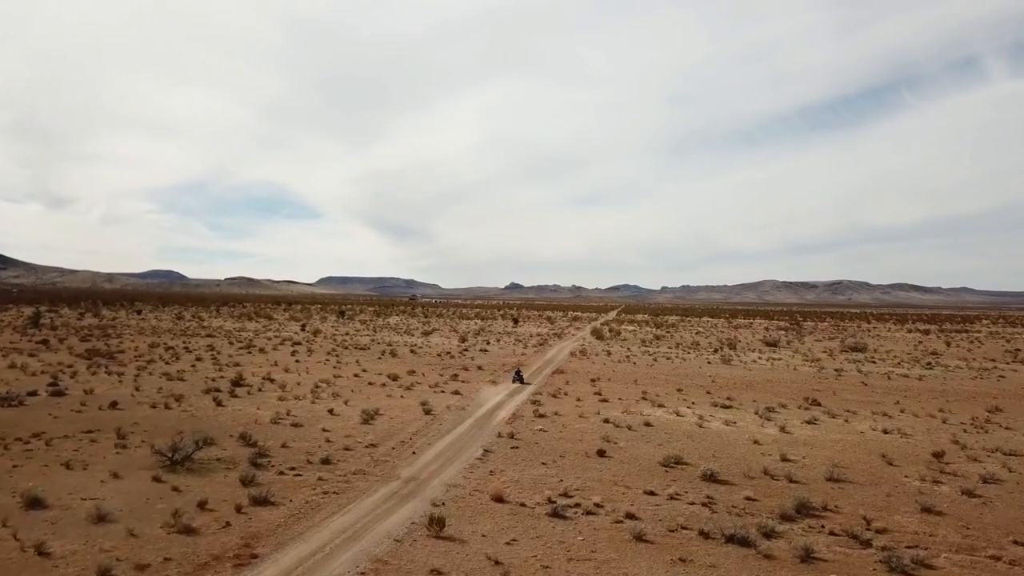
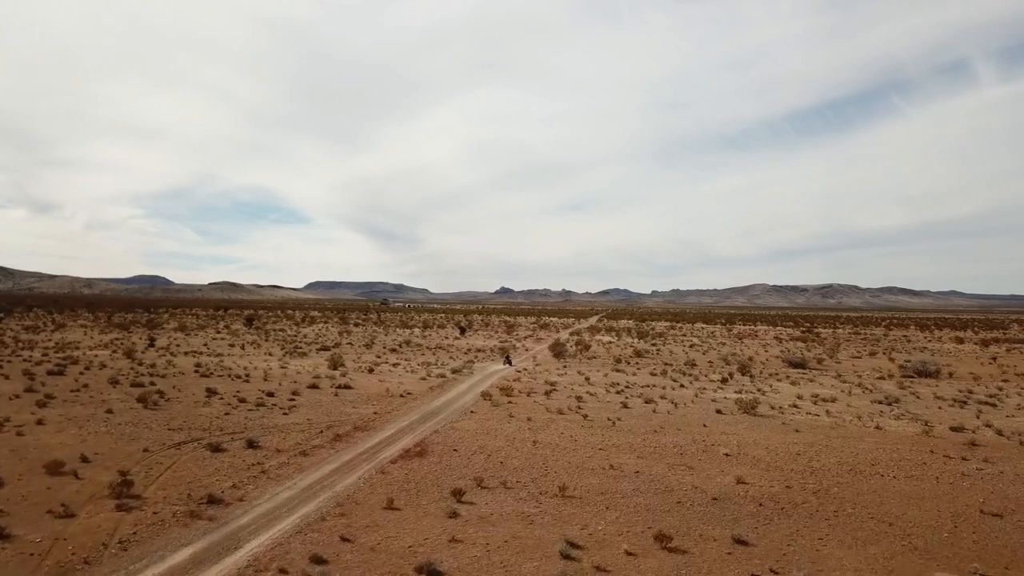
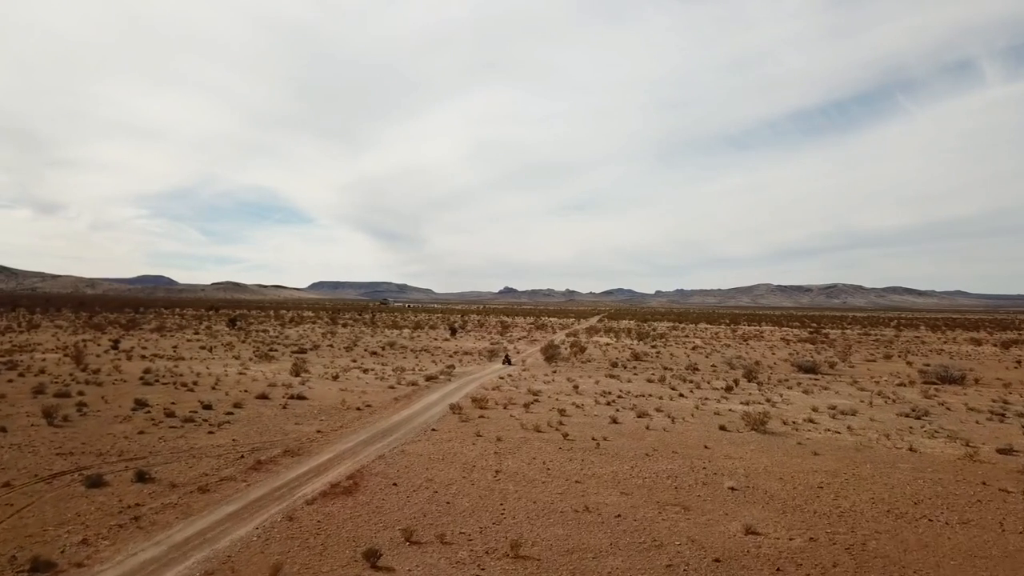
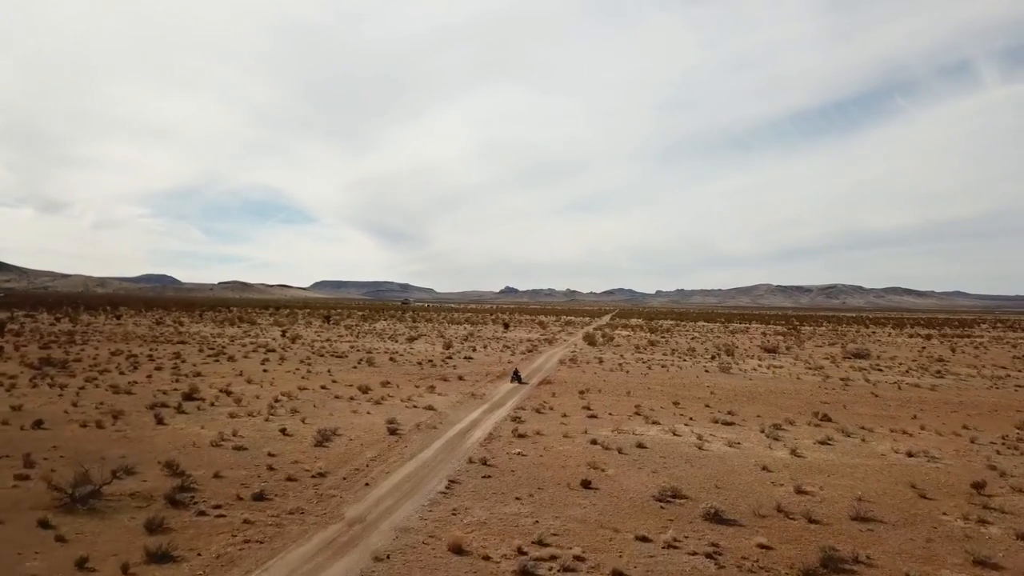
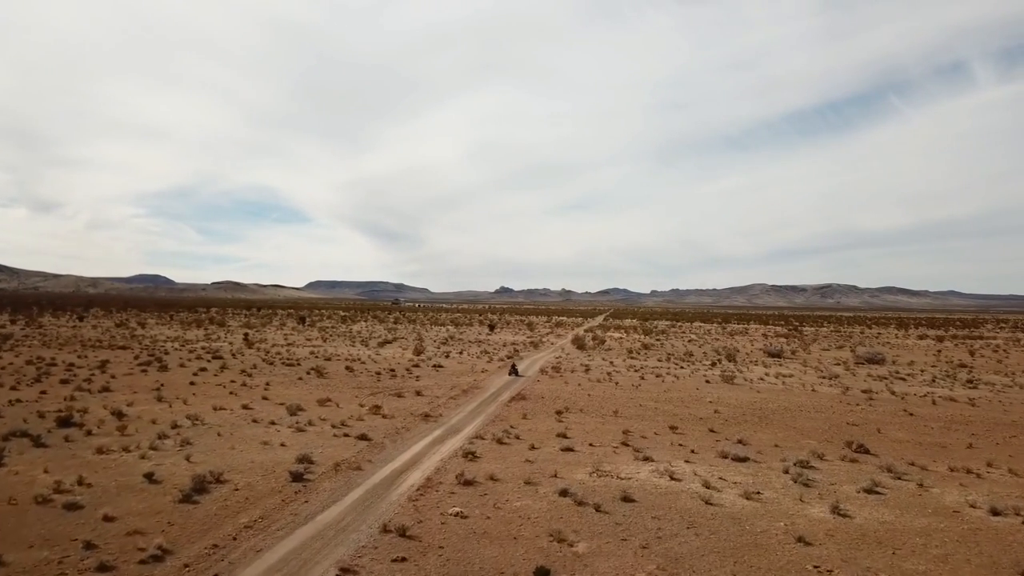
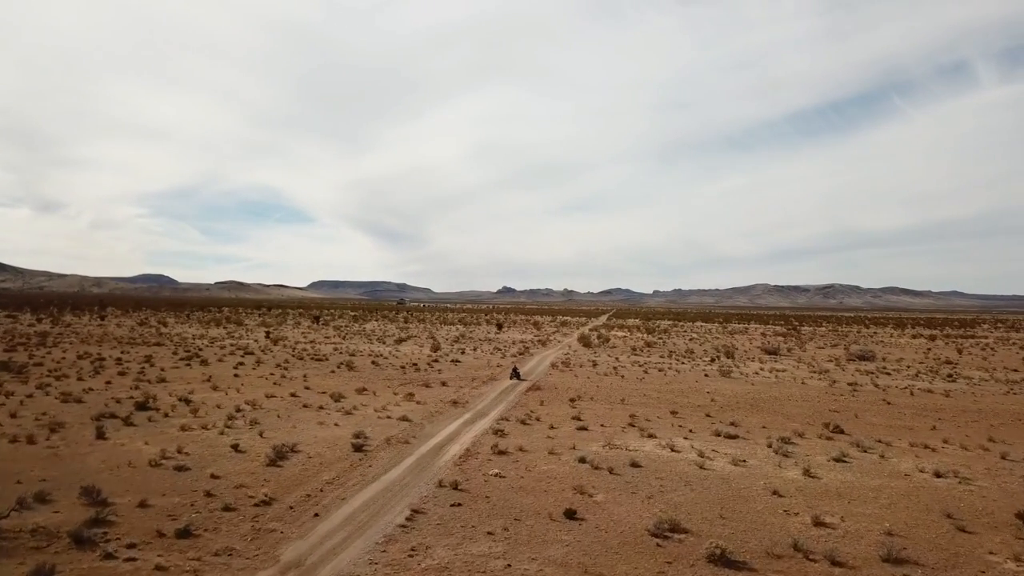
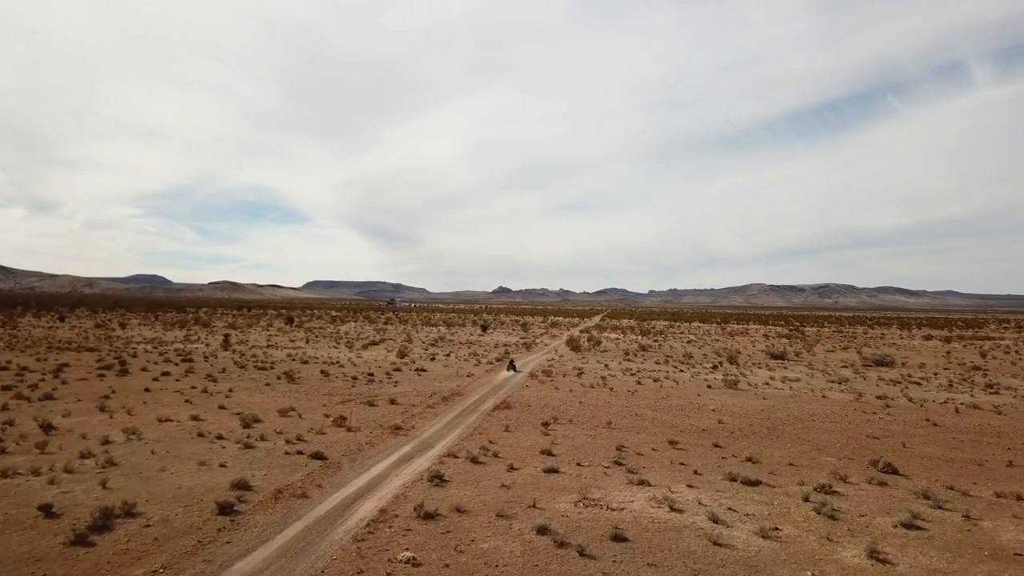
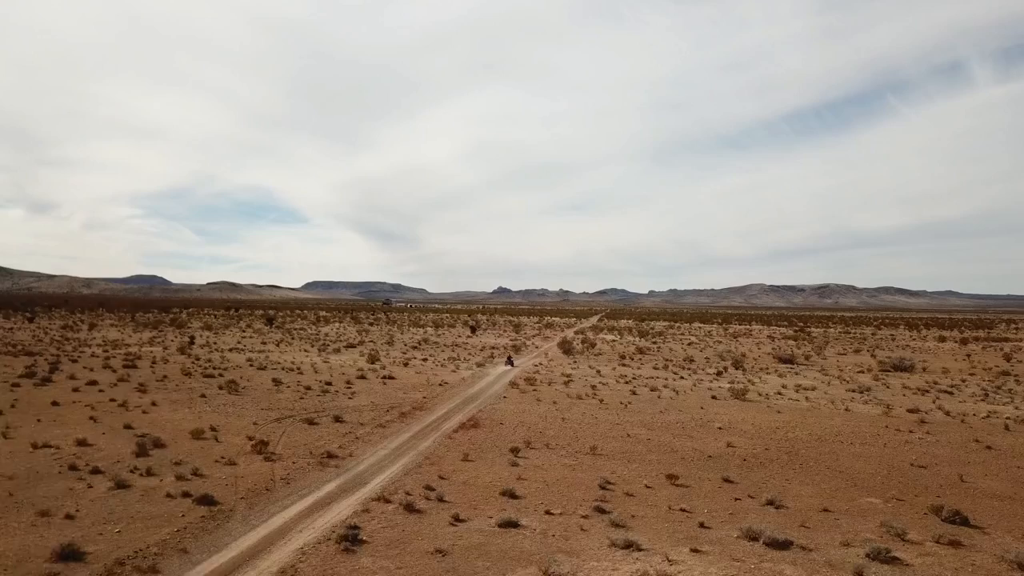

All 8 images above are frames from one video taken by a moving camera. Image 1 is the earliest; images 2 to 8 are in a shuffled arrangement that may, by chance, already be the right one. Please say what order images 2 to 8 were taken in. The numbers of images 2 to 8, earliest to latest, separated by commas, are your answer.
4, 6, 5, 7, 8, 2, 3
